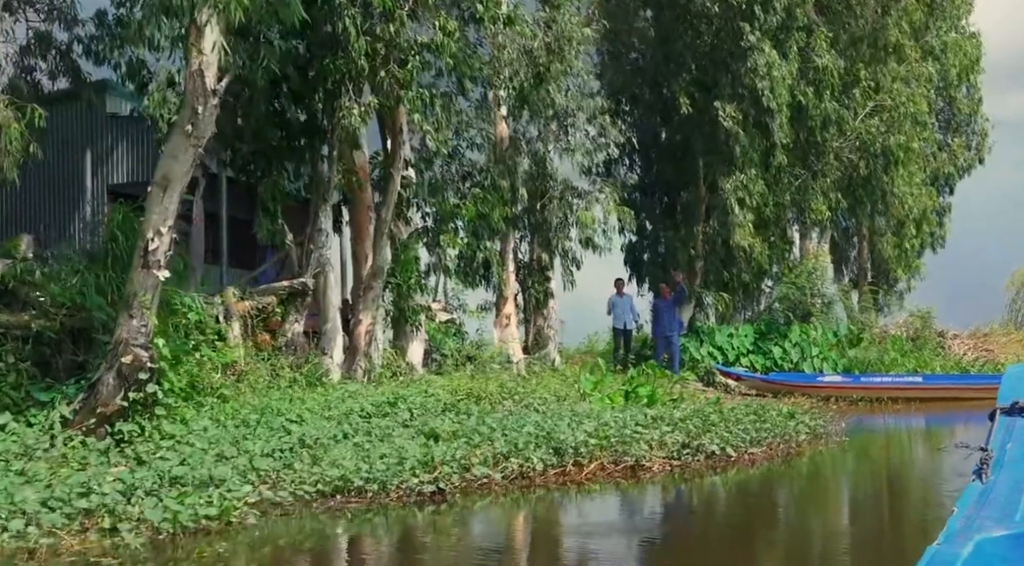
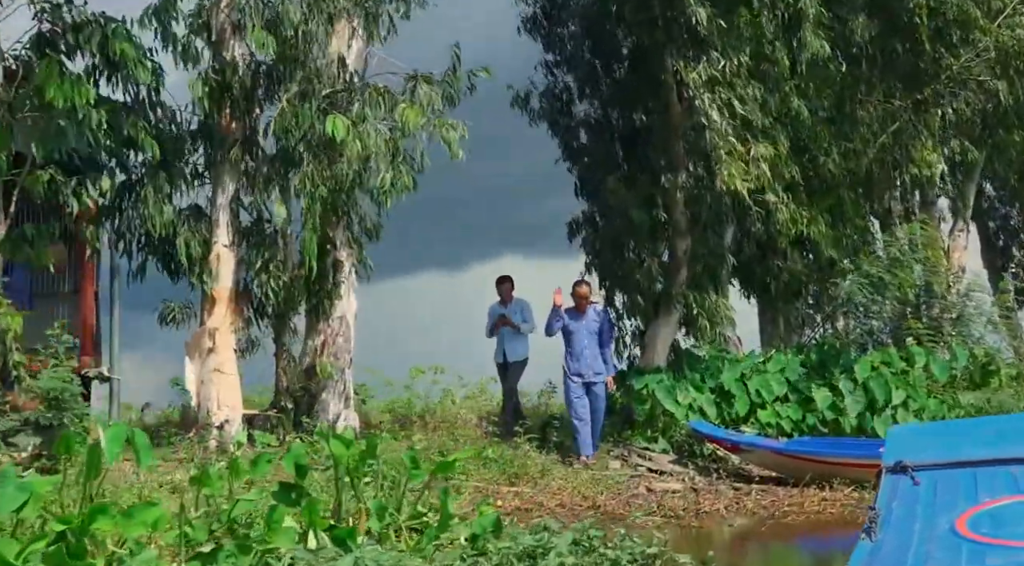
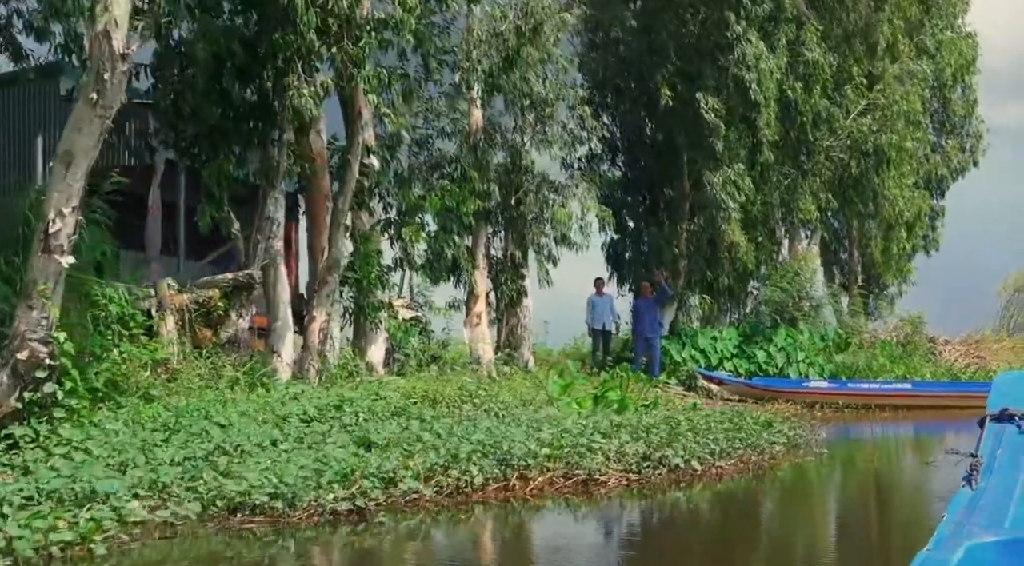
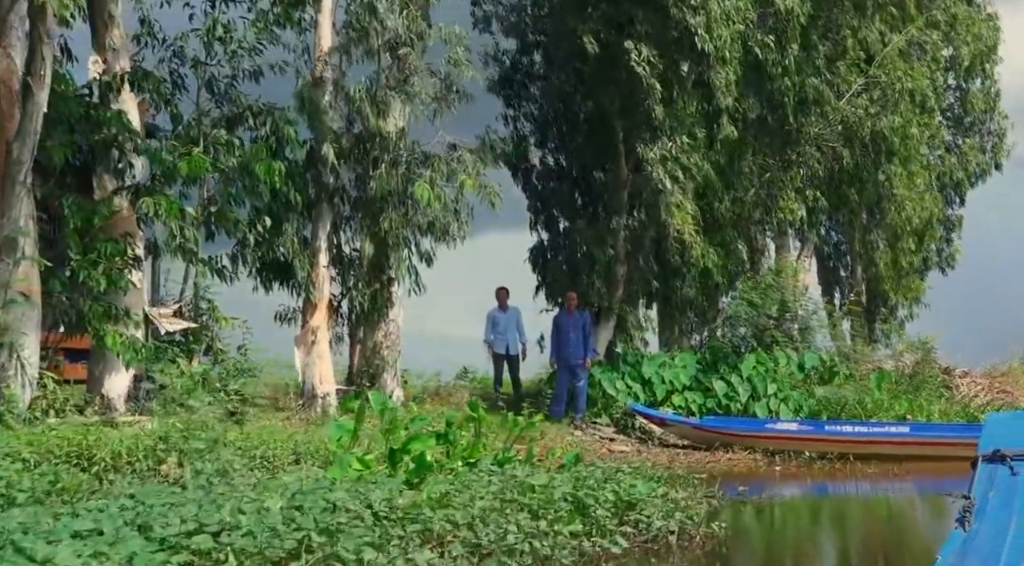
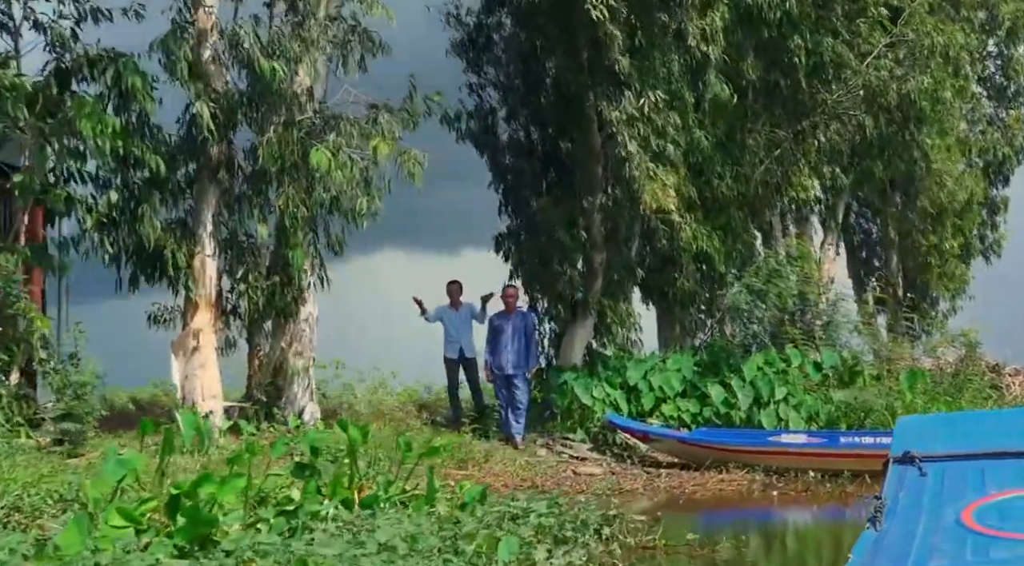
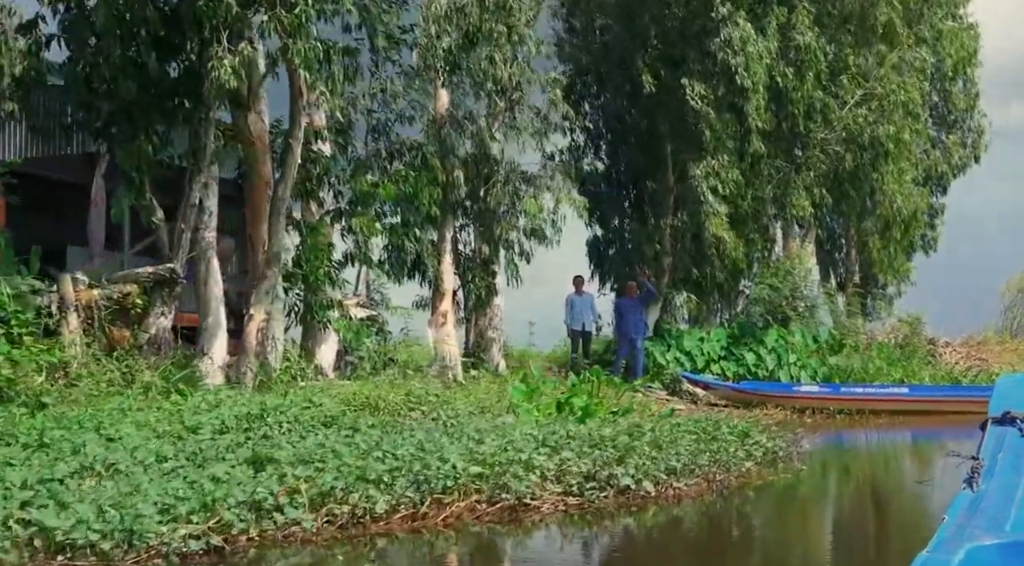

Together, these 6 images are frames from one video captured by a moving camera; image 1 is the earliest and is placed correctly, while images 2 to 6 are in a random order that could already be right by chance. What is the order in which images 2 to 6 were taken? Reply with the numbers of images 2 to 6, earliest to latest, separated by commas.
3, 6, 4, 5, 2
